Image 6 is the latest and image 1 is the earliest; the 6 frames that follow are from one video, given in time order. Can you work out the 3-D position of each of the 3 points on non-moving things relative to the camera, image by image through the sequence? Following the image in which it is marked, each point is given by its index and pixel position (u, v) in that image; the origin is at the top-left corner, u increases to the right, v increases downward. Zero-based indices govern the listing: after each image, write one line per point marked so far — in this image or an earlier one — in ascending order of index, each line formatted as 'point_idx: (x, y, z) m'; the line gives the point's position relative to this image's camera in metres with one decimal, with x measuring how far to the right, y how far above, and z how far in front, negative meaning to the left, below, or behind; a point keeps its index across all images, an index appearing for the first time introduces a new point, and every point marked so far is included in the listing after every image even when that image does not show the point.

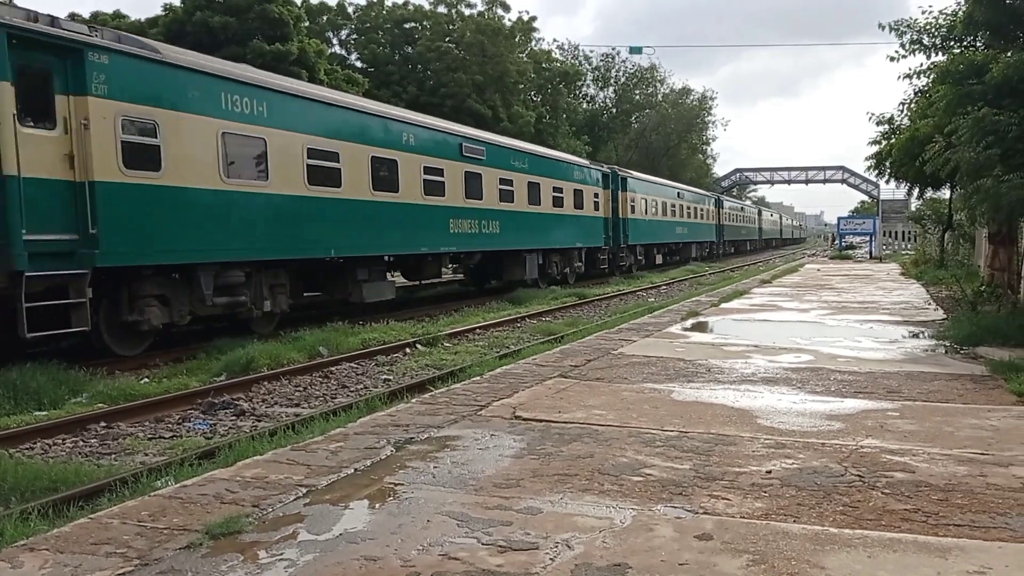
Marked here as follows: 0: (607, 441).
0: (+0.7, -1.1, +5.8) m
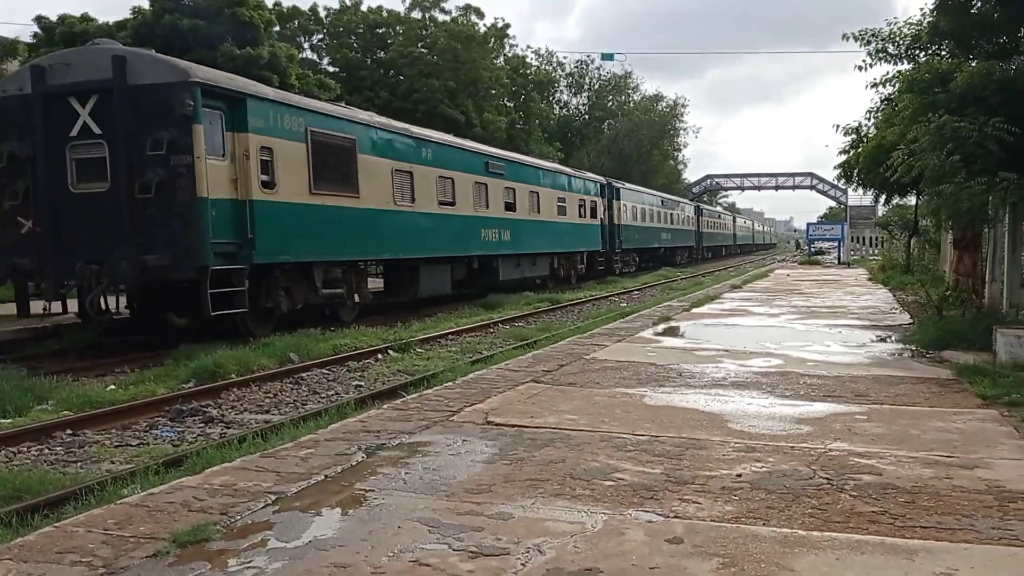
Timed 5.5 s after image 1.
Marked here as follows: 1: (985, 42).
0: (+0.5, -1.1, +5.9) m
1: (+5.3, +2.7, +9.0) m
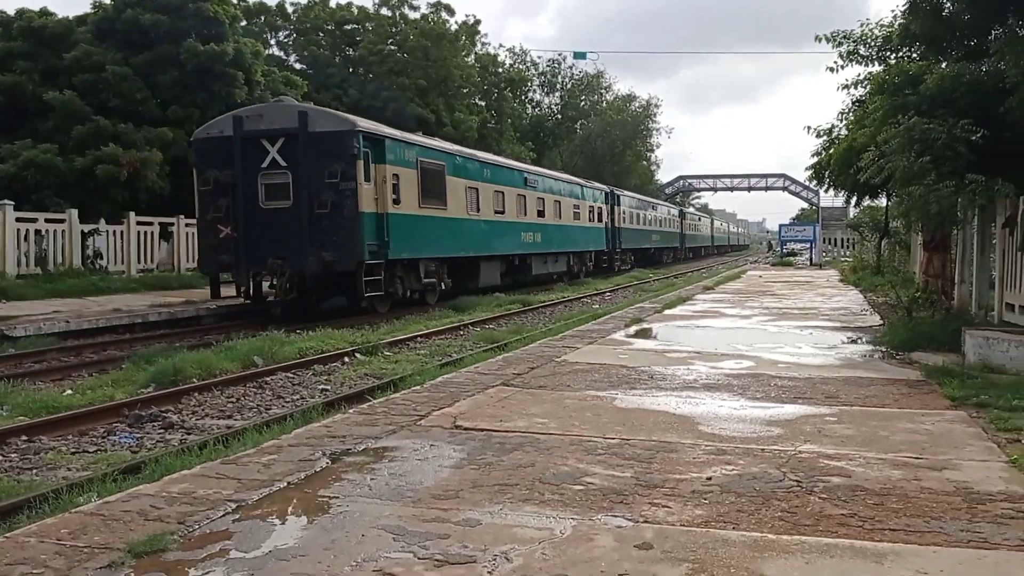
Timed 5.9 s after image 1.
0: (+0.3, -1.2, +5.8) m
1: (+5.0, +2.7, +9.1) m
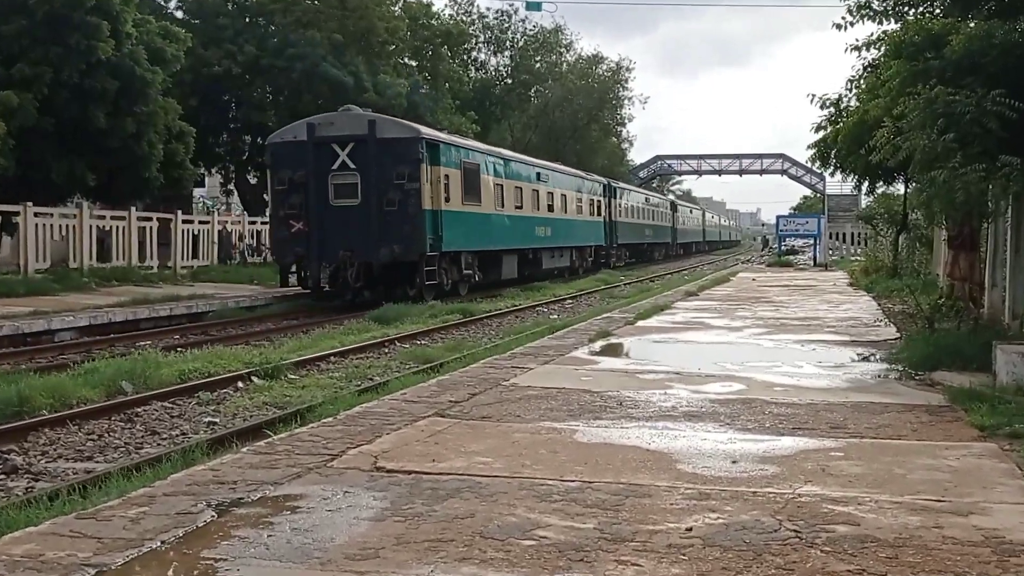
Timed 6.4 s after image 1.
0: (-0.1, -1.2, +4.6) m
1: (+4.5, +2.8, +7.9) m
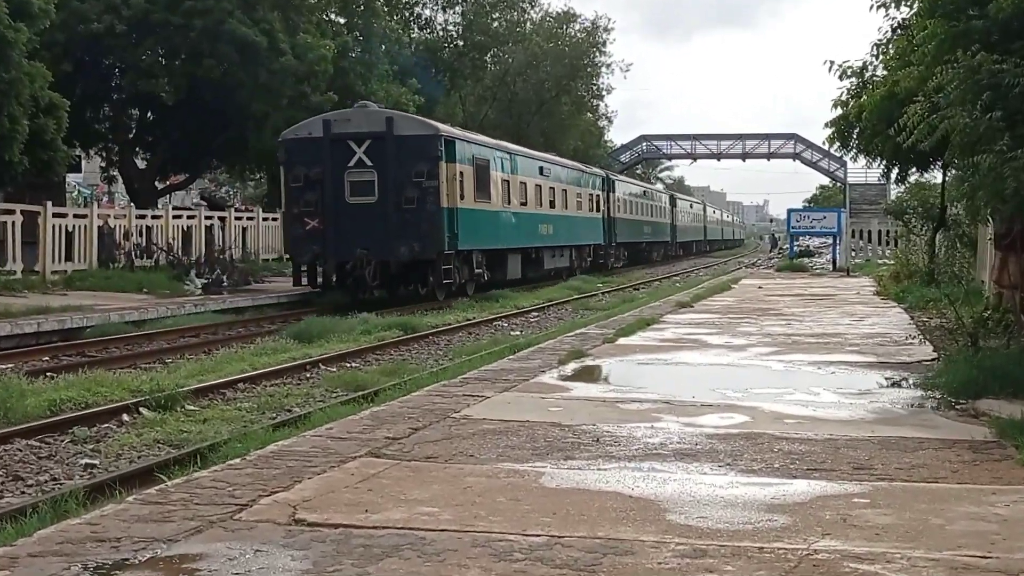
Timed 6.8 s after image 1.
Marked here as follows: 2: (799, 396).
0: (-0.4, -1.3, +3.7) m
1: (+4.2, +2.8, +6.9) m
2: (+2.4, -0.7, +7.2) m
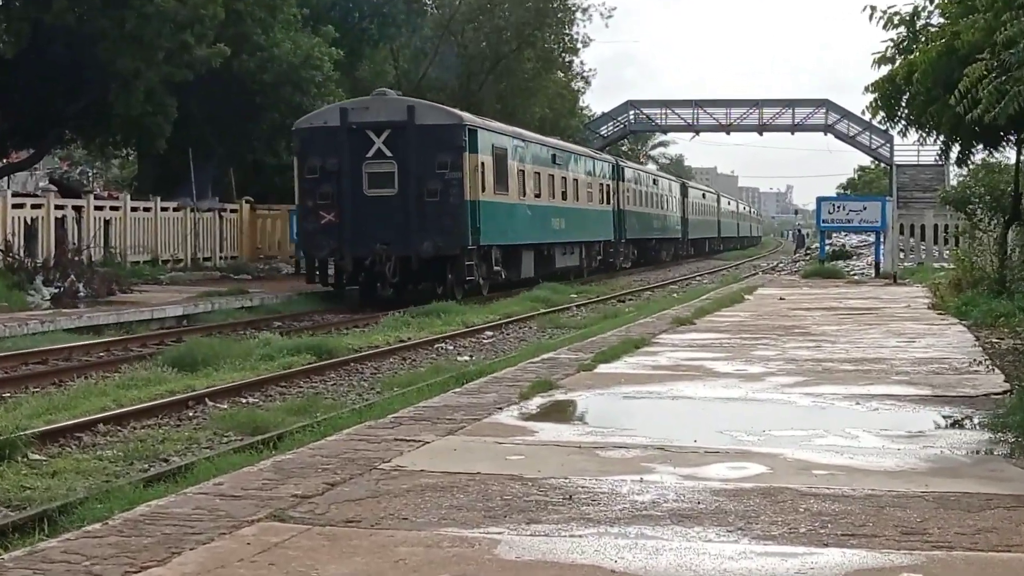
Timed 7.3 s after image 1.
0: (-0.6, -1.3, +2.7) m
1: (+4.1, +2.7, +5.9) m
2: (+2.2, -0.7, +6.2) m
